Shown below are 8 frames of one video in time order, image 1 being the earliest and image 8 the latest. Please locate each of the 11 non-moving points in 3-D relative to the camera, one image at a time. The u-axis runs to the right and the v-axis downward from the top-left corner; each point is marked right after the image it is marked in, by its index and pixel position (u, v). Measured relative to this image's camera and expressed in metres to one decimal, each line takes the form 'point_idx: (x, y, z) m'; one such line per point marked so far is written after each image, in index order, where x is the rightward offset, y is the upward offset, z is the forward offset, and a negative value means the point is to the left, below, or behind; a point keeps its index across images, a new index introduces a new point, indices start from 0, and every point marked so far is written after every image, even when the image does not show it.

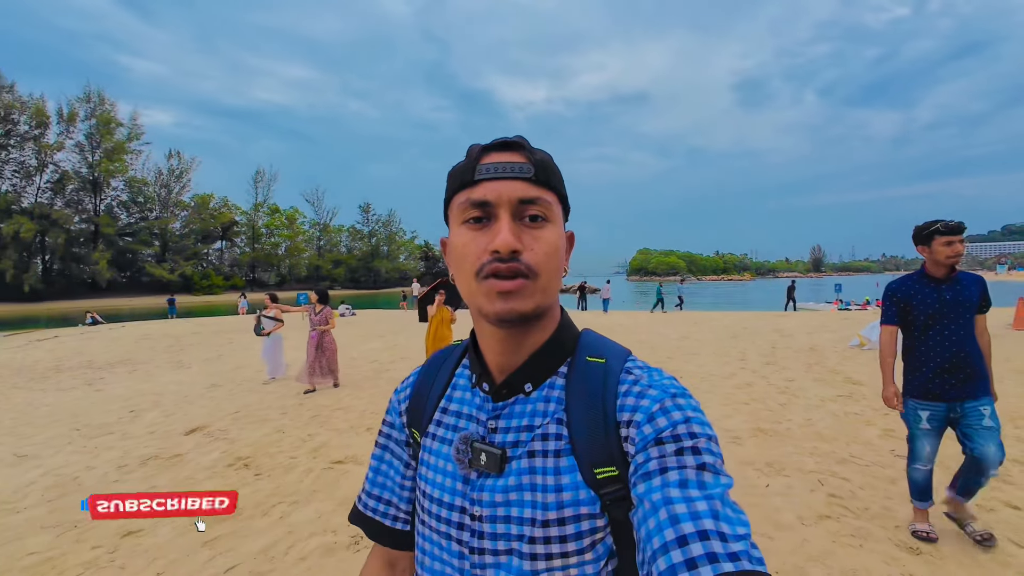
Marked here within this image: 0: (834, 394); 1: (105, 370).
0: (+5.9, -1.7, +7.9) m
1: (-10.6, -2.1, +11.5) m
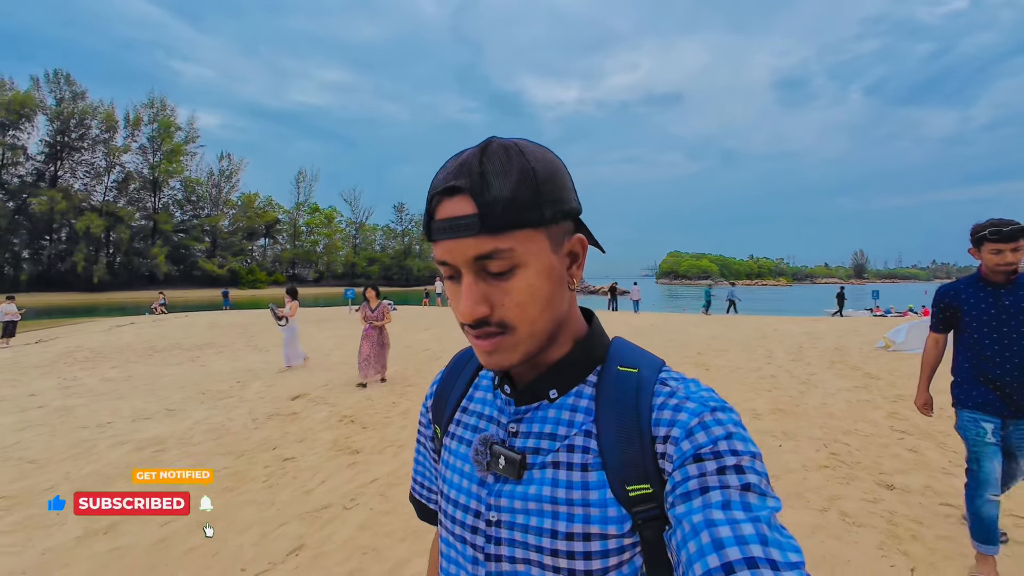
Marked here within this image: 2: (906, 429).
0: (+6.8, -1.8, +8.5) m
1: (-9.4, -1.9, +13.1) m
2: (+6.0, -1.9, +6.4) m
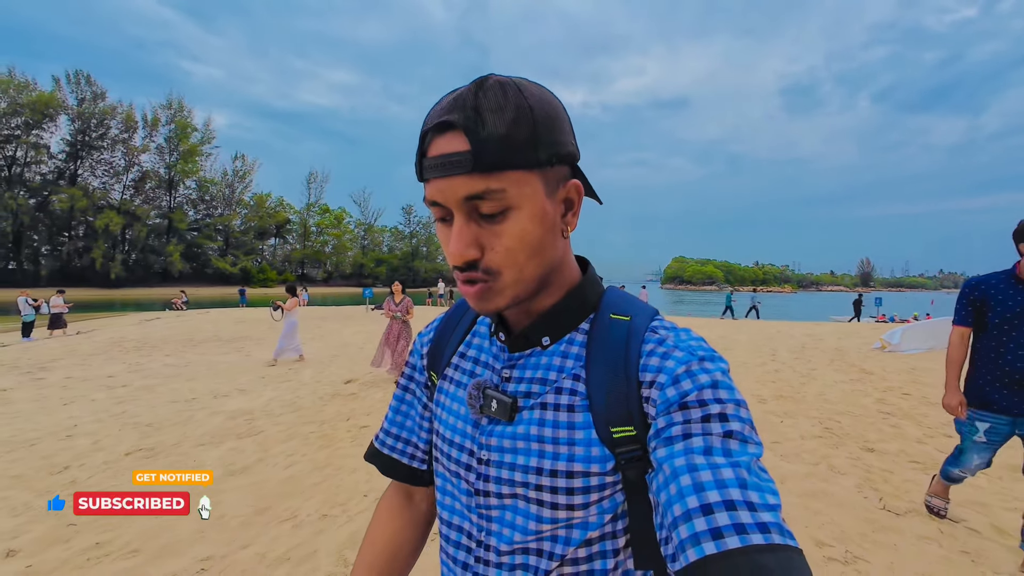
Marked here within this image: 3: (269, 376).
0: (+7.3, -1.9, +9.3) m
1: (-8.8, -1.8, +14.0) m
2: (+6.5, -2.0, +7.2) m
3: (-4.9, -1.8, +8.6) m
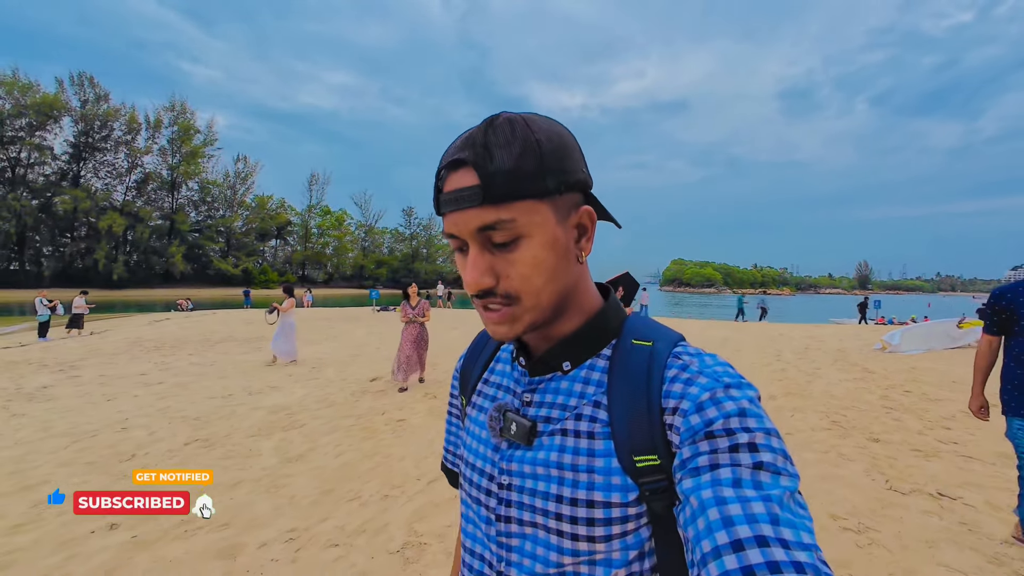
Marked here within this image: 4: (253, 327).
0: (+7.7, -2.0, +9.7) m
1: (-8.5, -1.8, +14.4) m
2: (+6.9, -2.0, +7.6) m
3: (-4.6, -1.8, +9.0) m
4: (-11.7, -1.7, +19.6) m
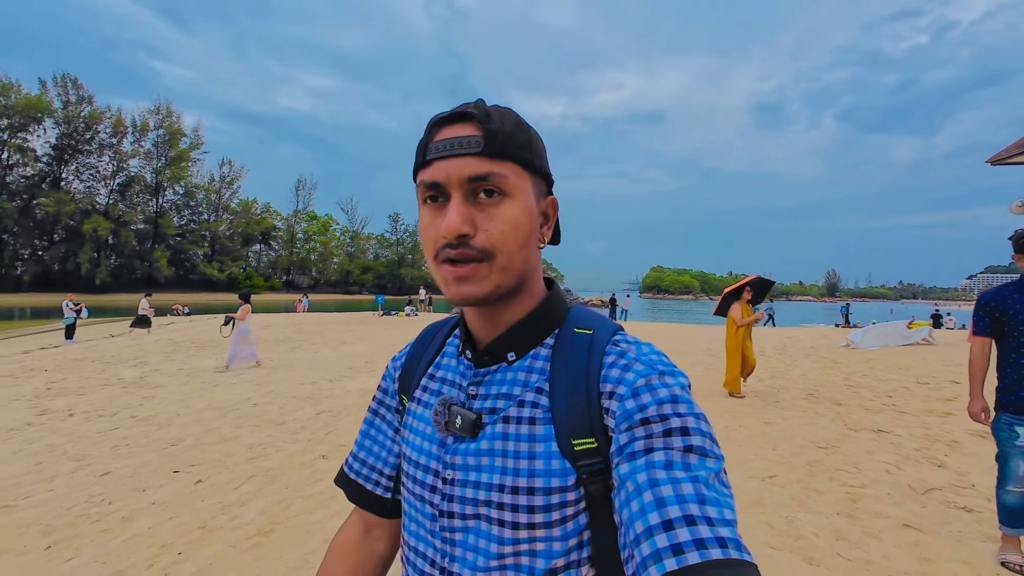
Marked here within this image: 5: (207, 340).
0: (+8.4, -2.1, +11.5) m
1: (-8.0, -2.0, +15.5) m
2: (+7.6, -2.2, +9.4) m
3: (-3.8, -1.9, +10.3) m
4: (-11.4, -2.0, +20.6) m
5: (-11.9, -2.0, +16.1) m
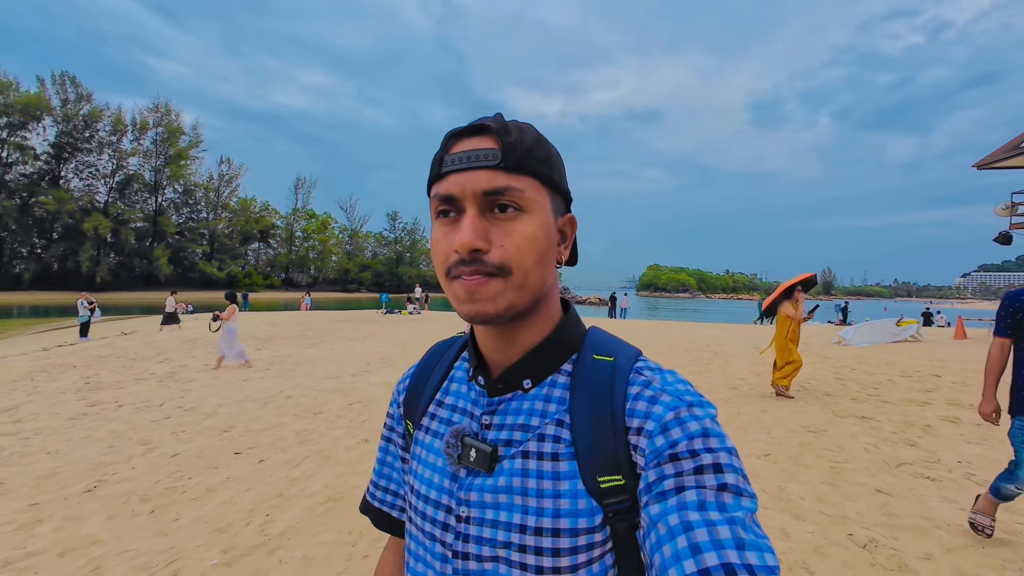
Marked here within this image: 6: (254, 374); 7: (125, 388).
0: (+8.6, -2.1, +12.1) m
1: (-7.8, -1.9, +16.0) m
2: (+7.9, -2.2, +10.0) m
3: (-3.6, -1.9, +10.8) m
4: (-11.2, -1.9, +21.0) m
5: (-11.7, -1.9, +16.6) m
6: (-5.7, -1.9, +9.4) m
7: (-7.5, -1.9, +8.3) m
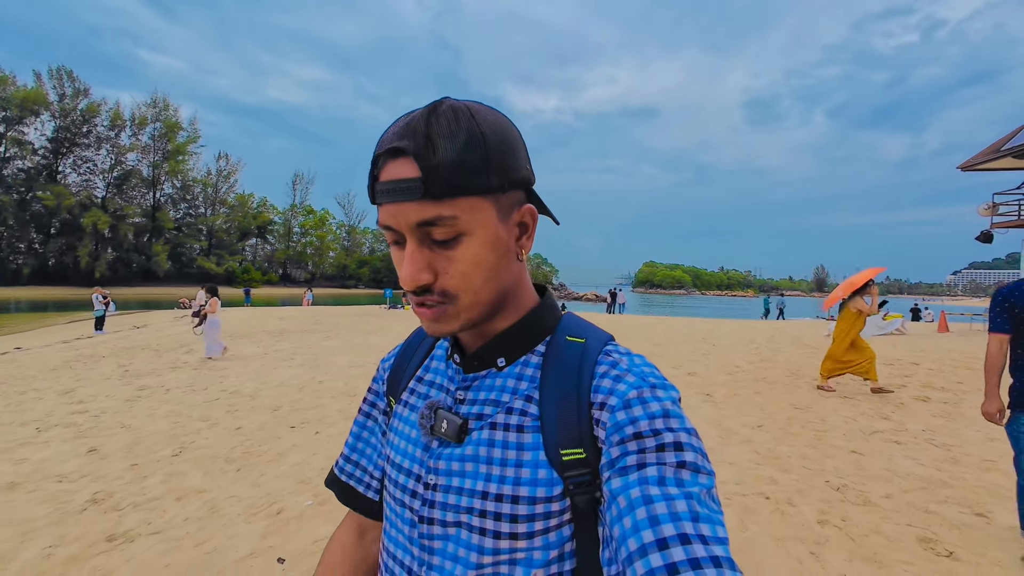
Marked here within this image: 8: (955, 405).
0: (+8.8, -2.0, +12.9) m
1: (-7.6, -1.7, +16.6) m
2: (+8.1, -2.0, +10.8) m
3: (-3.3, -1.8, +11.5) m
4: (-11.1, -1.7, +21.6) m
5: (-11.5, -1.7, +17.1) m
6: (-5.4, -1.7, +10.0) m
7: (-7.2, -1.8, +8.8) m
8: (+7.5, -2.0, +7.2) m
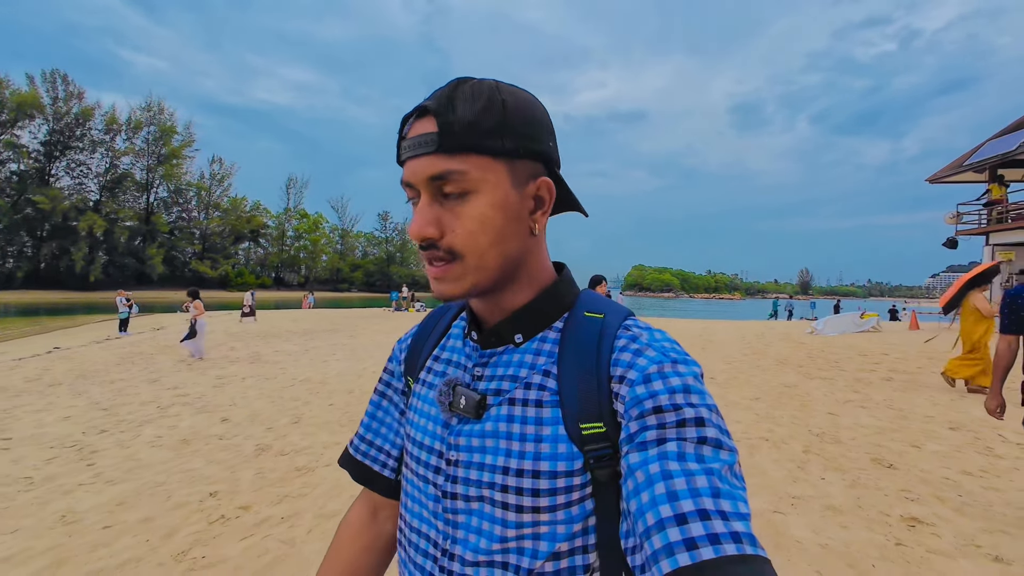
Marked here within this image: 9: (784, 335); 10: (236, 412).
0: (+9.4, -2.0, +14.3) m
1: (-7.2, -1.9, +17.6) m
2: (+8.7, -2.1, +12.2) m
3: (-2.8, -1.8, +12.6) m
4: (-10.8, -1.8, +22.5) m
5: (-11.1, -1.9, +18.0) m
6: (-4.8, -1.8, +11.1) m
7: (-6.6, -1.8, +9.9) m
8: (+8.2, -2.0, +8.6) m
9: (+11.2, -2.0, +17.6) m
10: (-4.0, -1.8, +6.1) m
